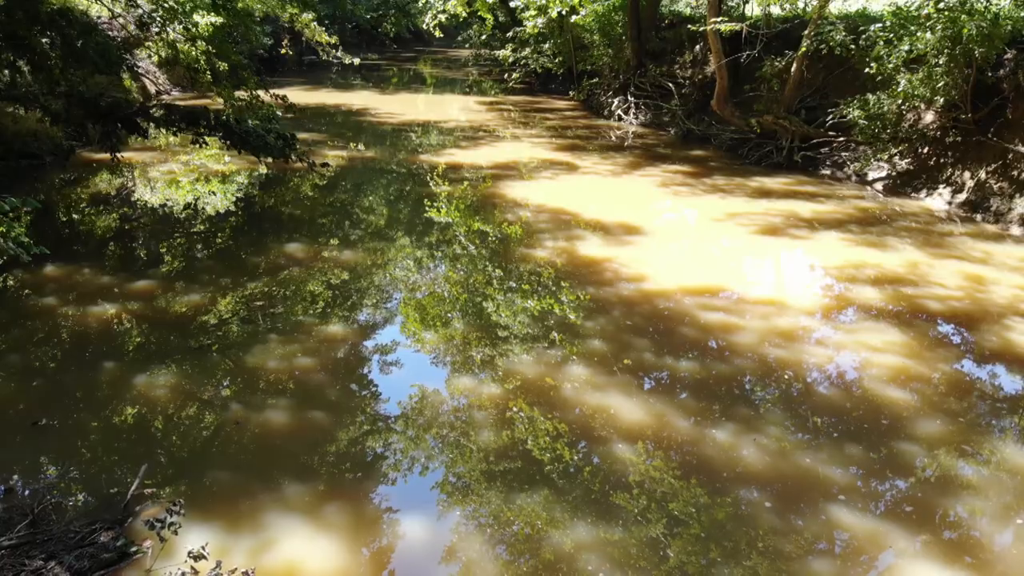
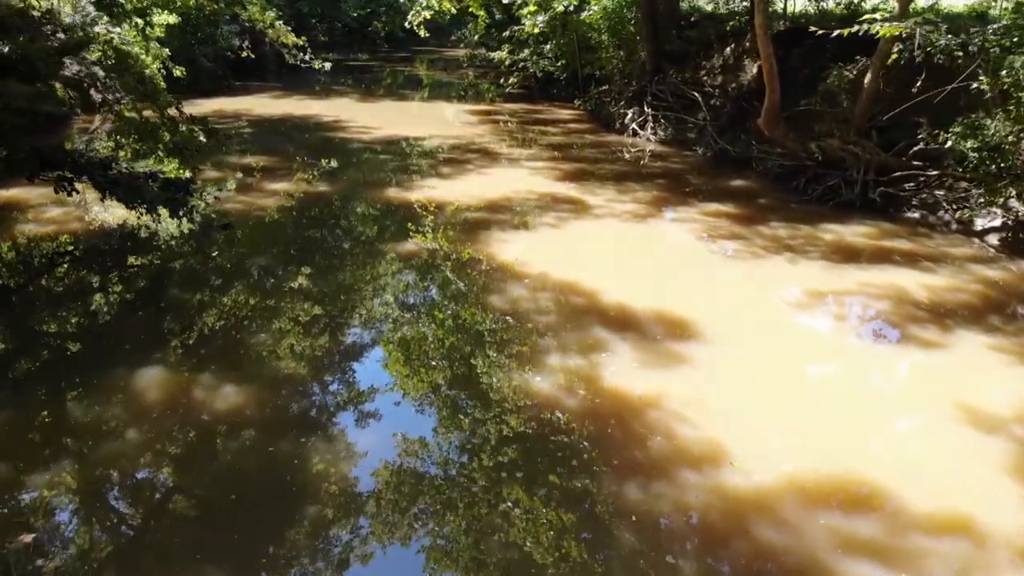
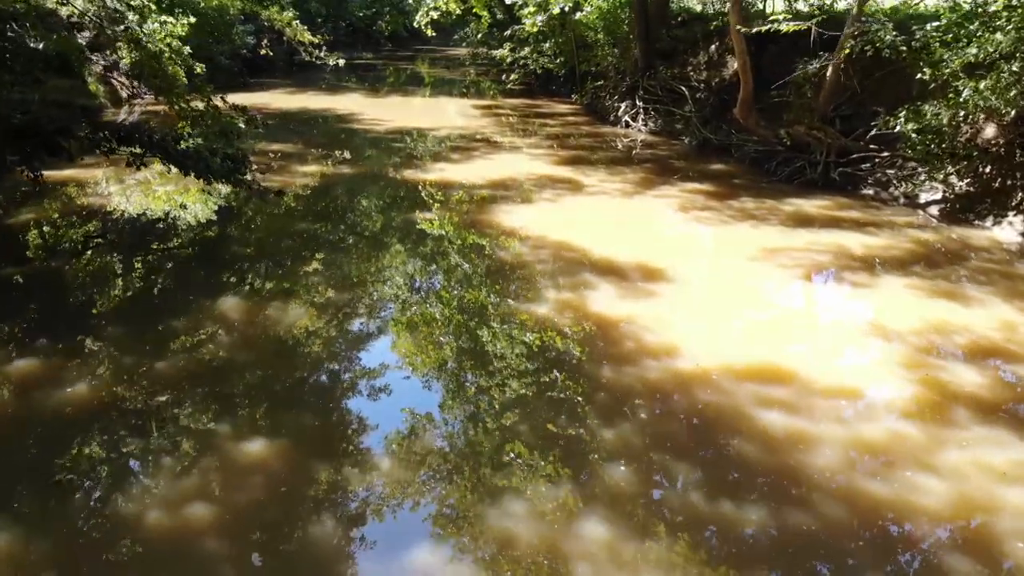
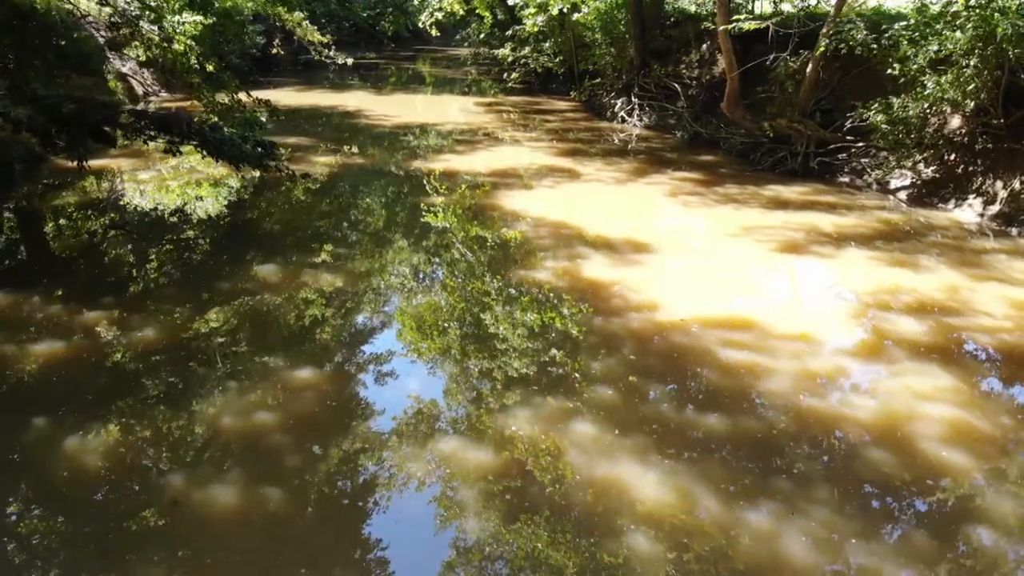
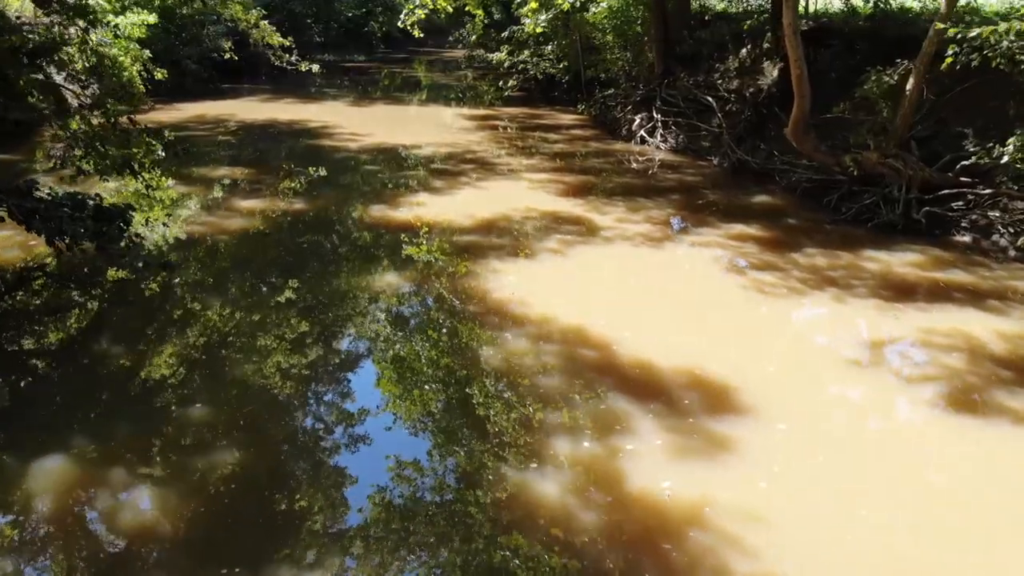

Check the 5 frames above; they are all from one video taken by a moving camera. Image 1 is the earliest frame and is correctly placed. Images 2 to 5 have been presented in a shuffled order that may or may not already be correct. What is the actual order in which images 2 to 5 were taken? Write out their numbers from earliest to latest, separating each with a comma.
4, 3, 2, 5
